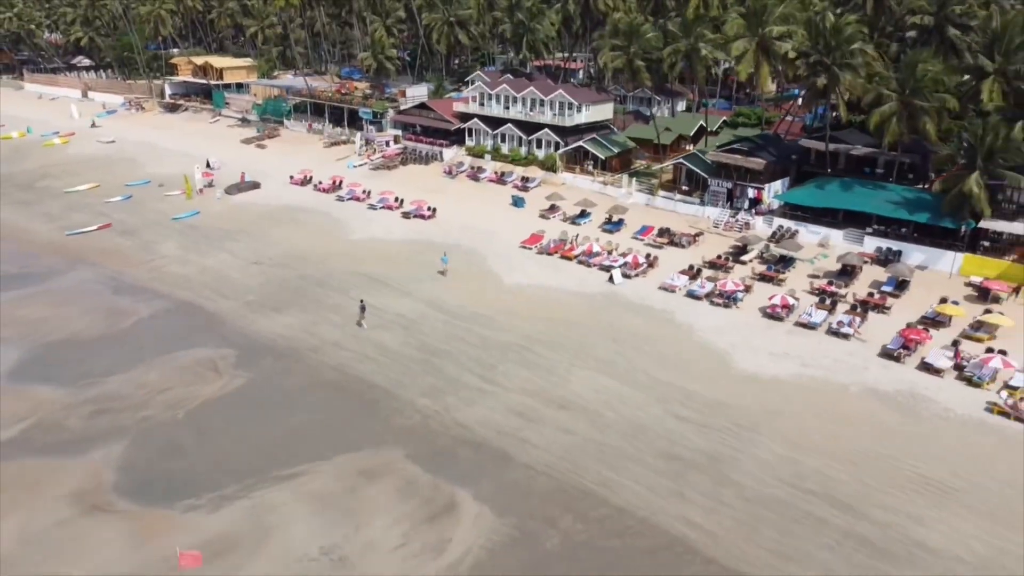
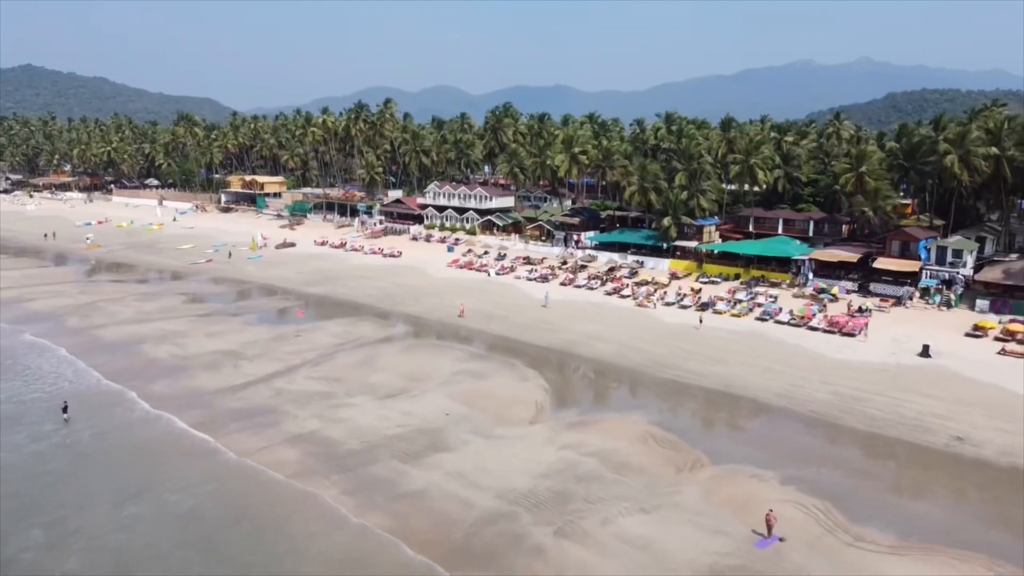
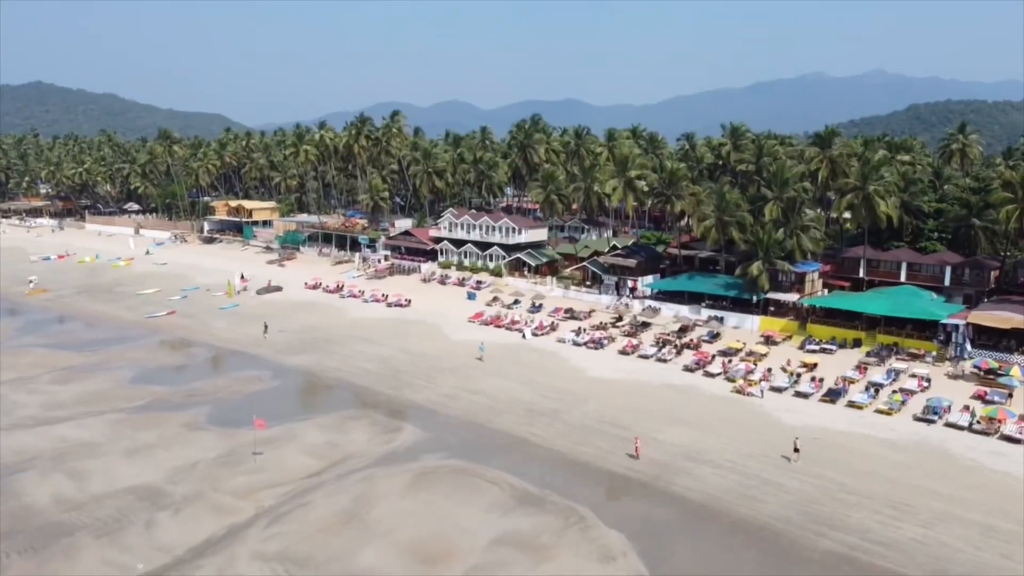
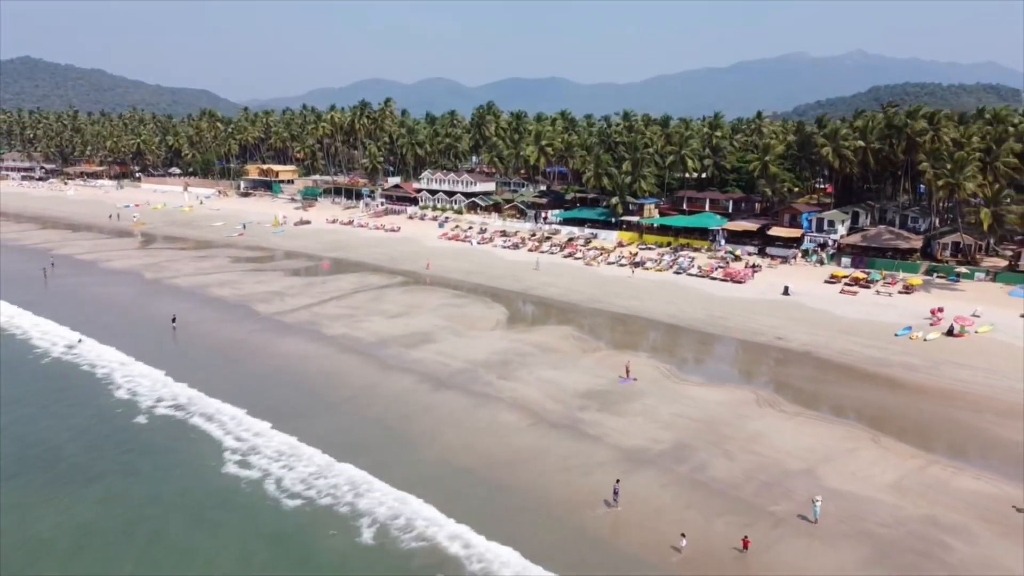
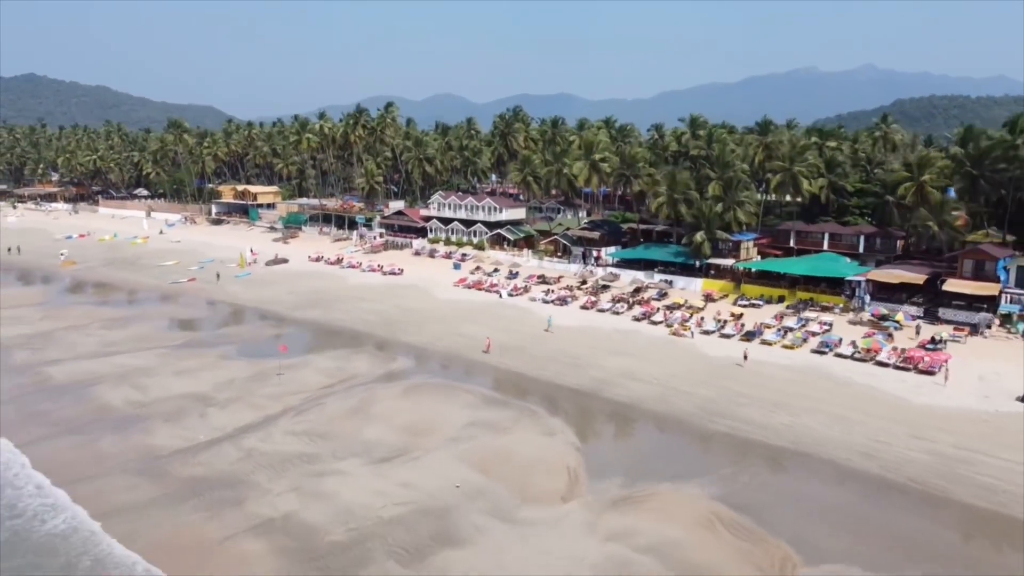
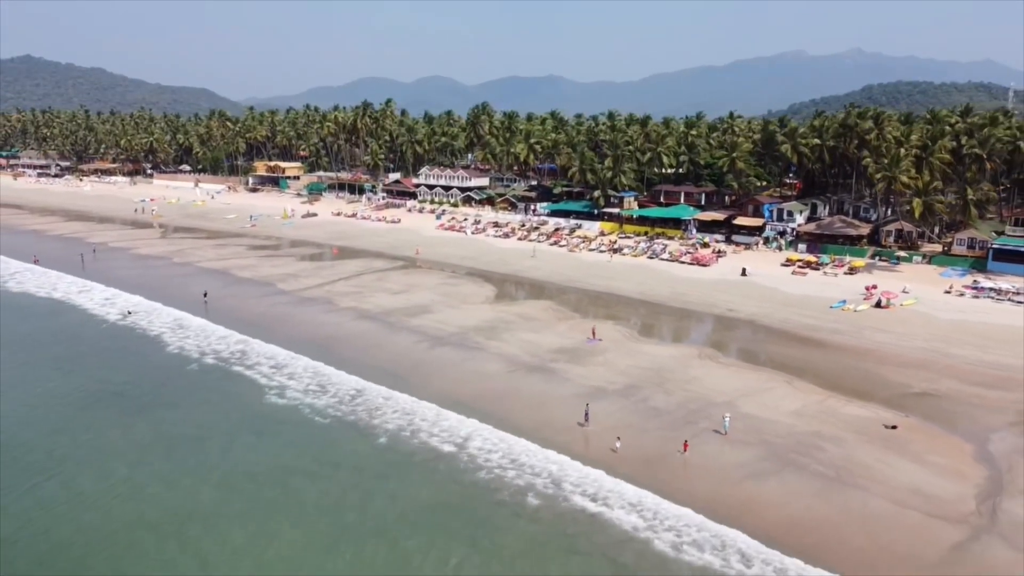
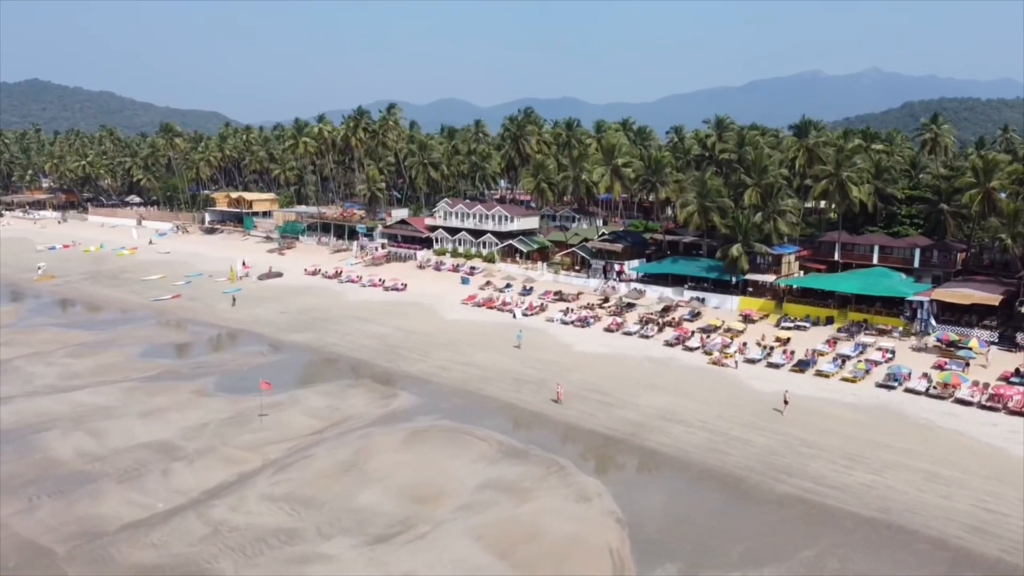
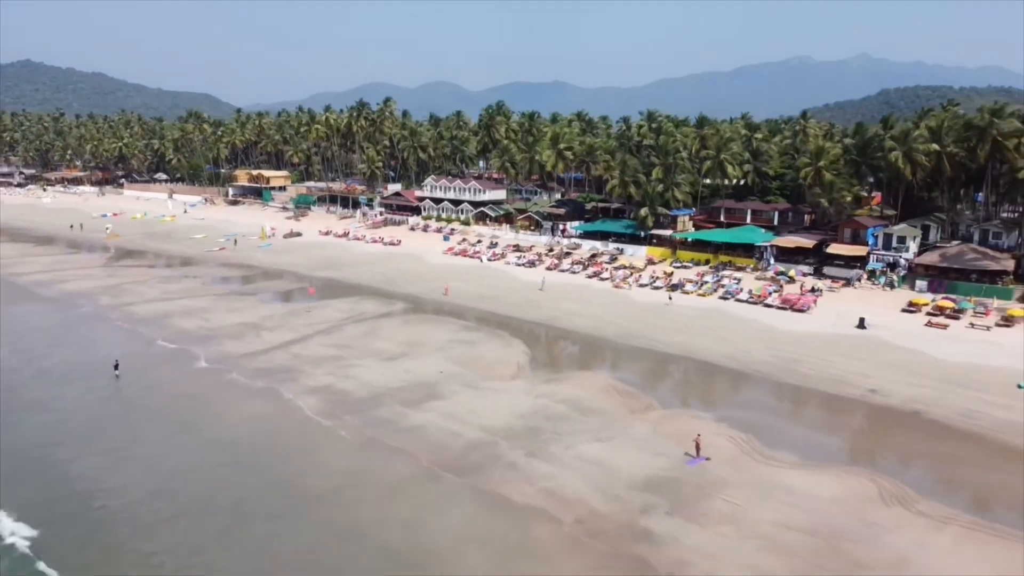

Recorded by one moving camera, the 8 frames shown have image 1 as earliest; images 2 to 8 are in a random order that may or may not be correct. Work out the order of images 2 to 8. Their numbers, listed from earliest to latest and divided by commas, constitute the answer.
3, 7, 5, 2, 8, 4, 6
